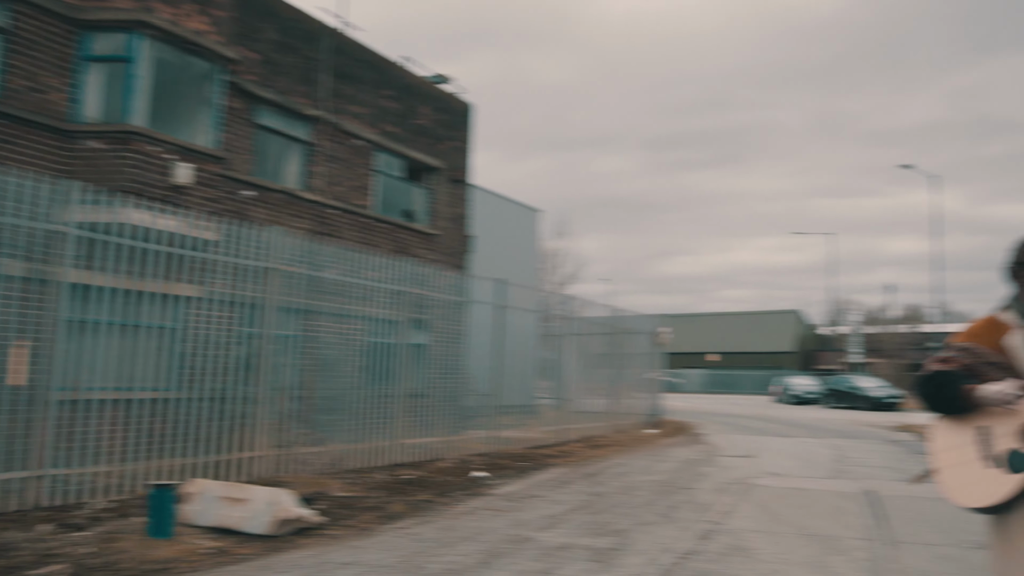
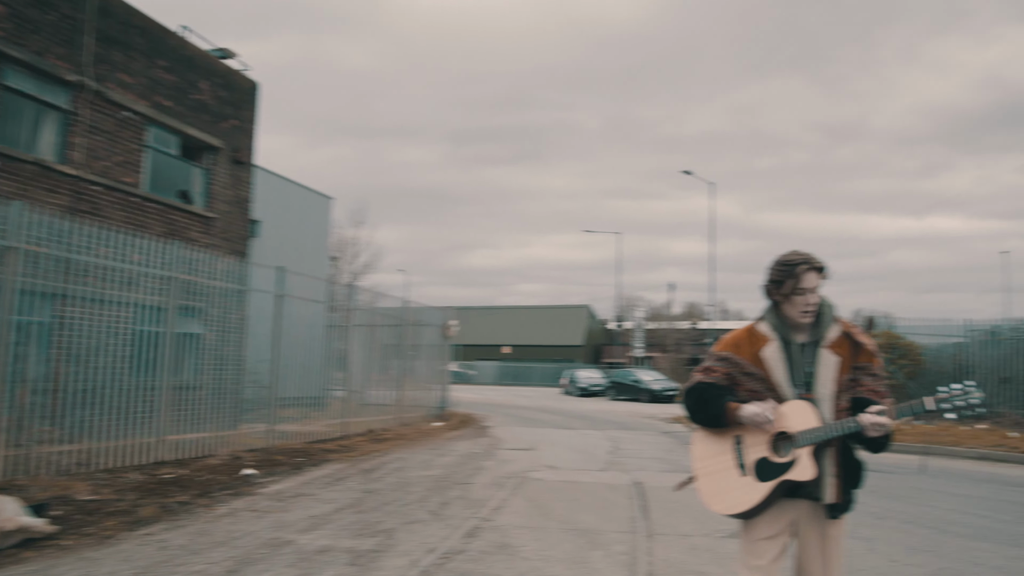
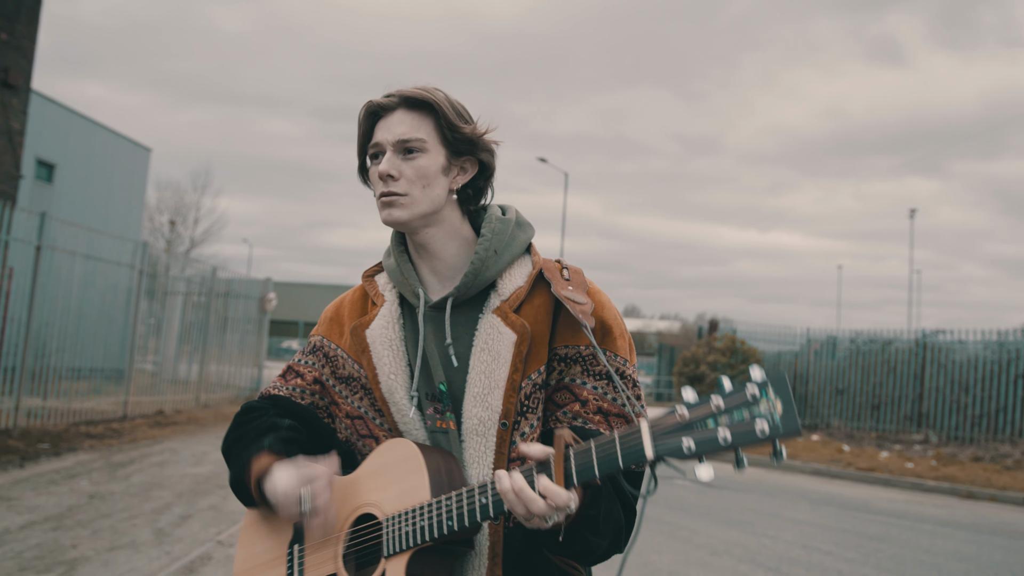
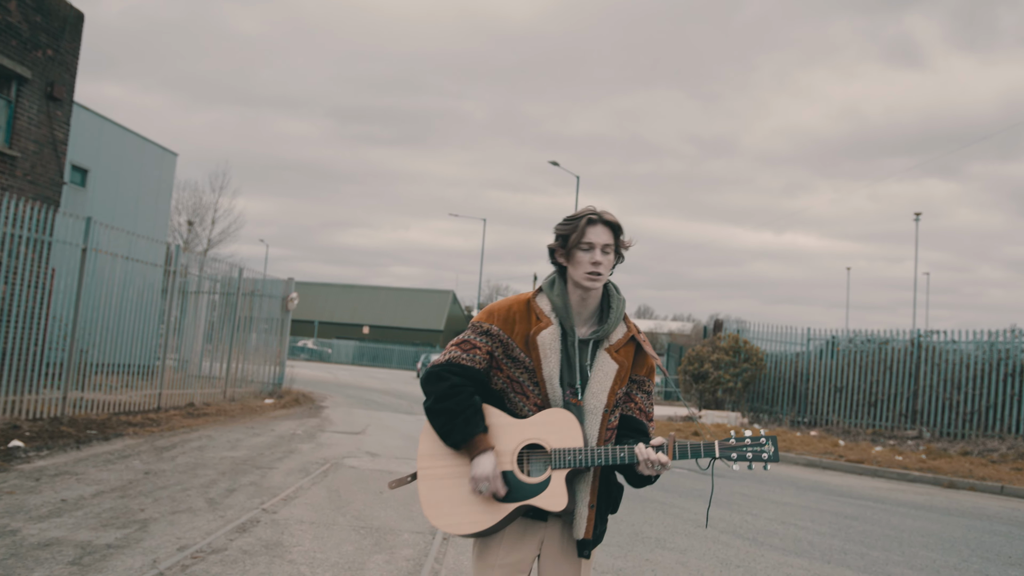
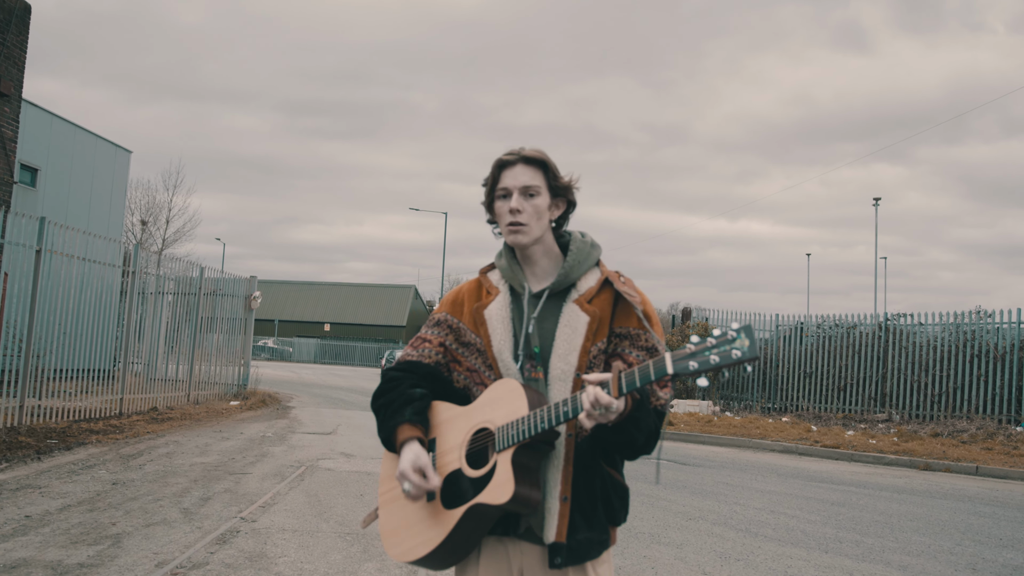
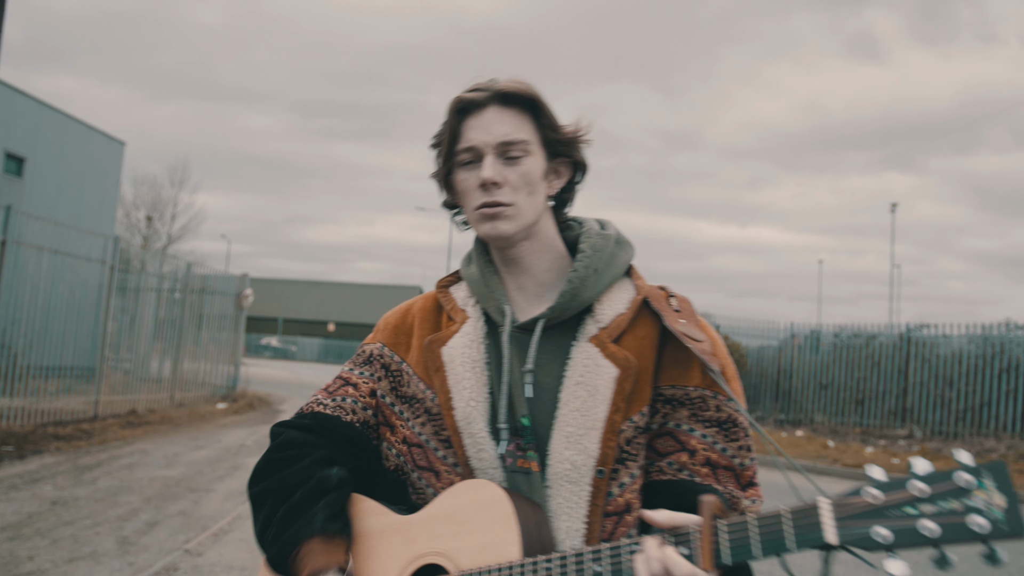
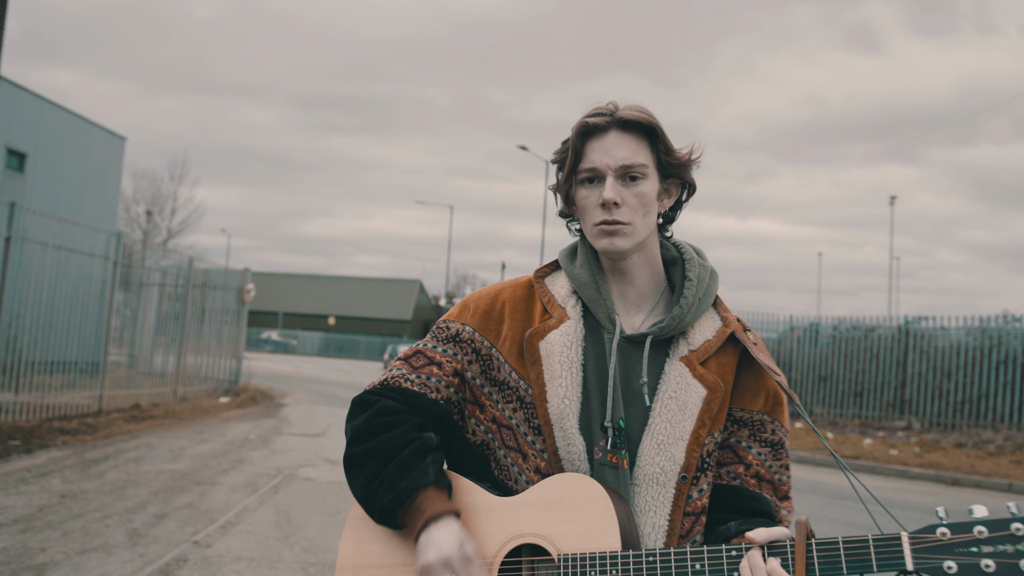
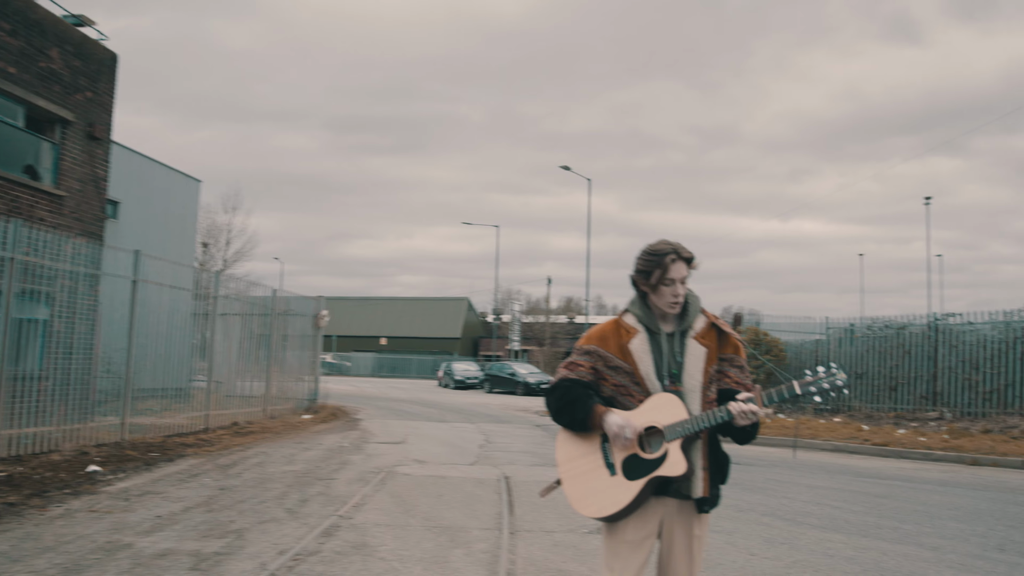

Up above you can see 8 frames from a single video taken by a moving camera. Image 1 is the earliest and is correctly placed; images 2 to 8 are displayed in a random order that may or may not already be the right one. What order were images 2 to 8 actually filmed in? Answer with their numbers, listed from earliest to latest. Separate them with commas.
2, 8, 5, 7, 6, 3, 4
